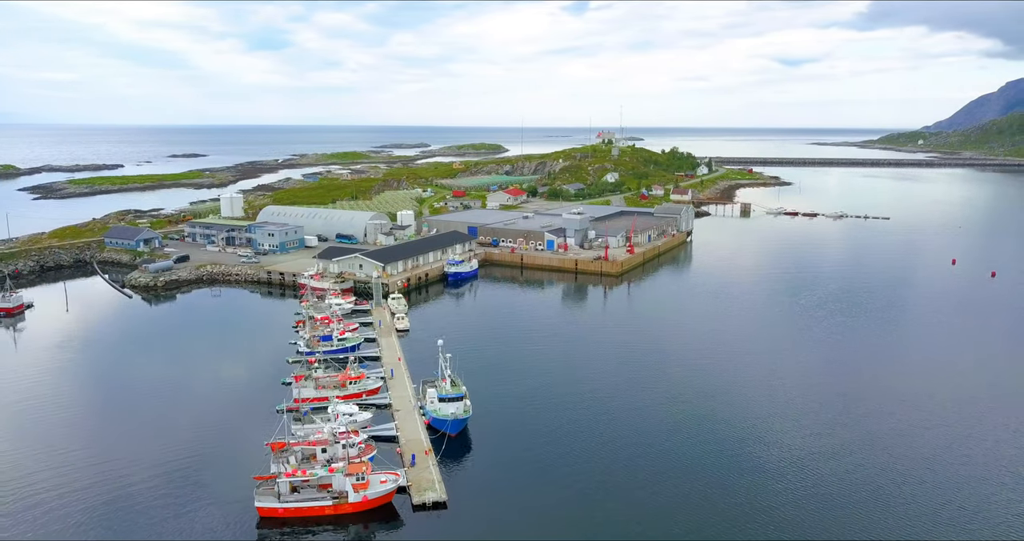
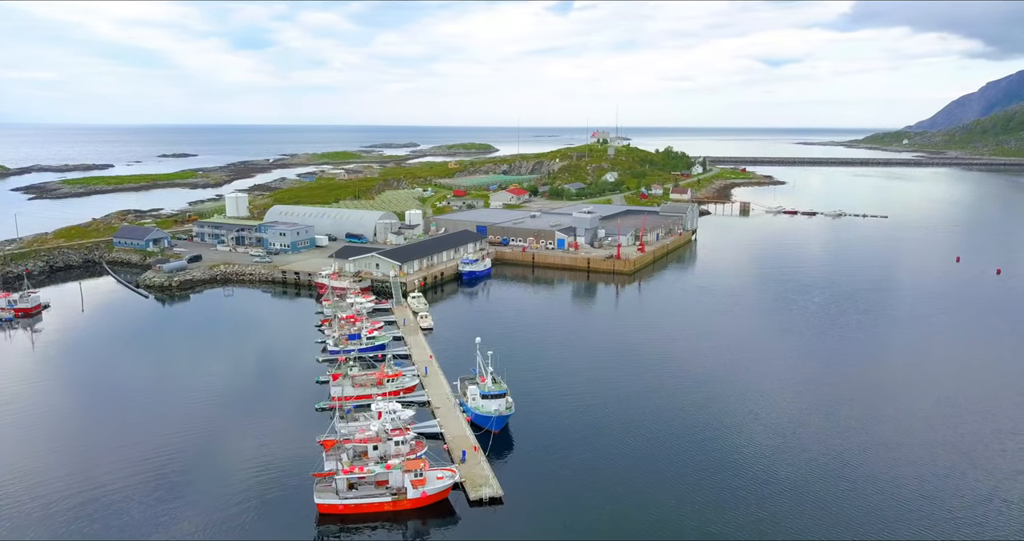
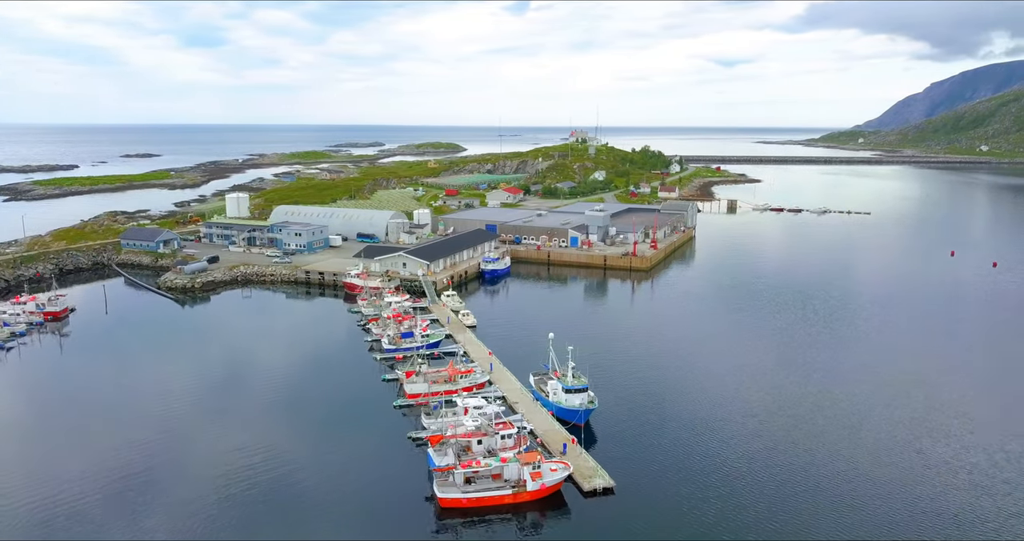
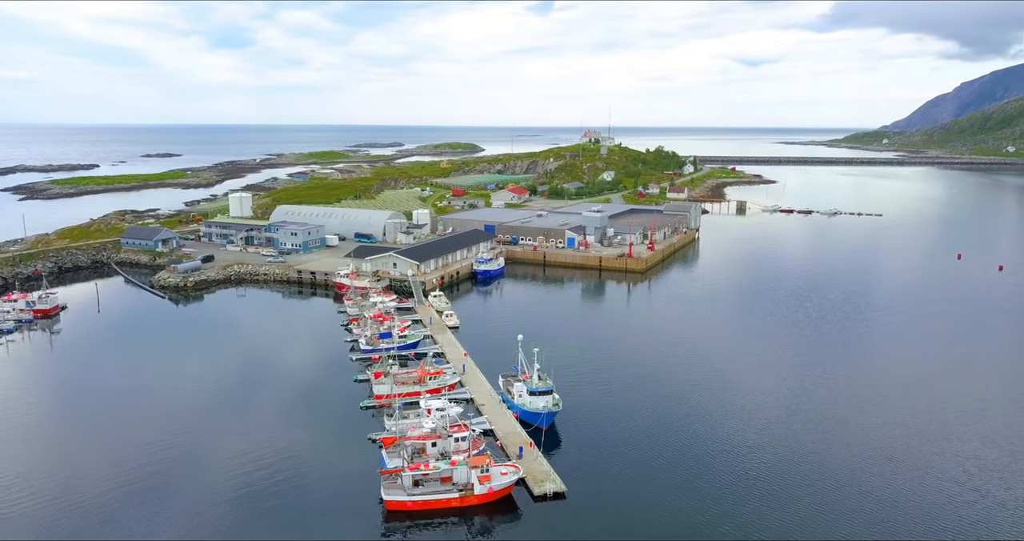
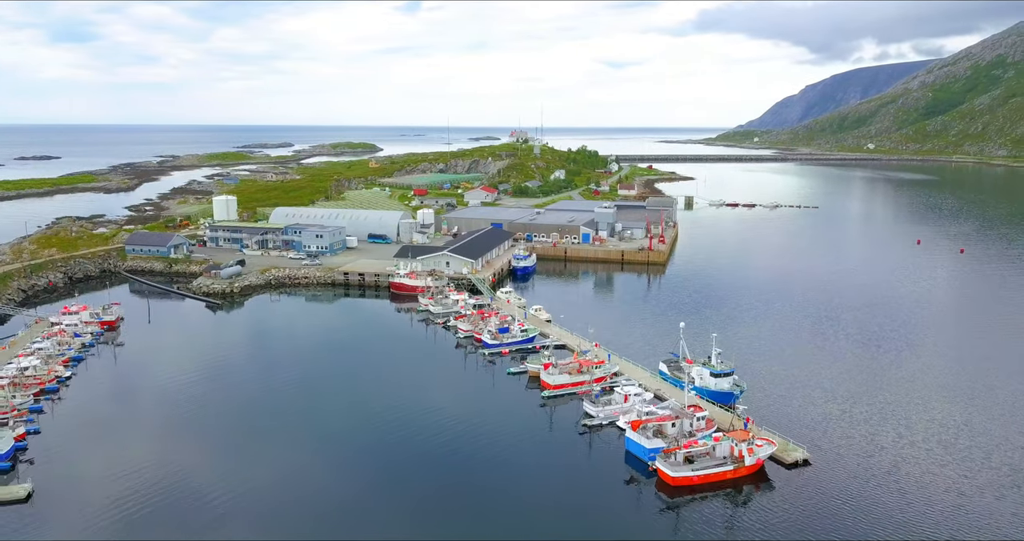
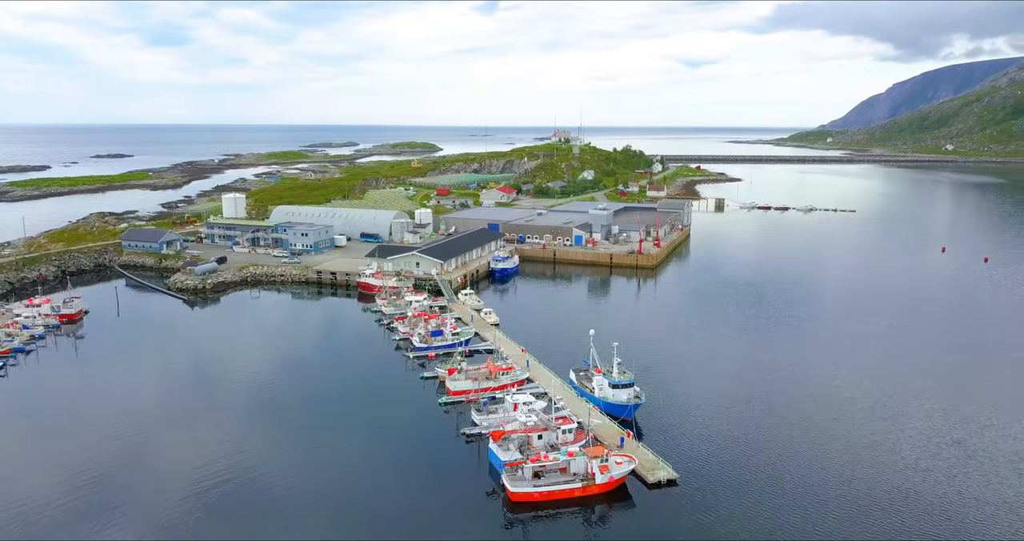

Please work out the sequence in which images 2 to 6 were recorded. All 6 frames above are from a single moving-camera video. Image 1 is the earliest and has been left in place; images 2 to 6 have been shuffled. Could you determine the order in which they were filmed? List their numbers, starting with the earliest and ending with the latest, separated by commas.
2, 4, 3, 6, 5
